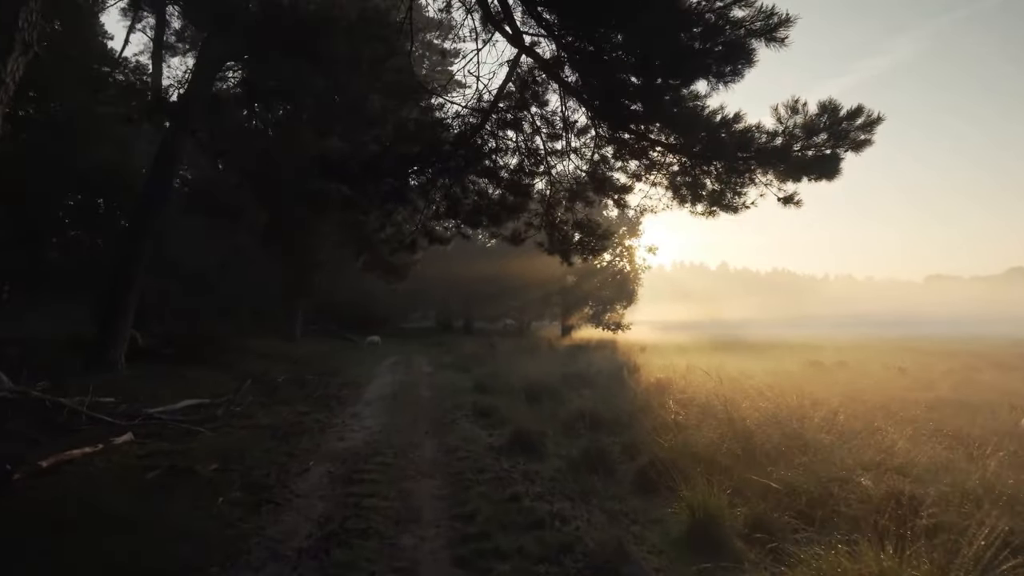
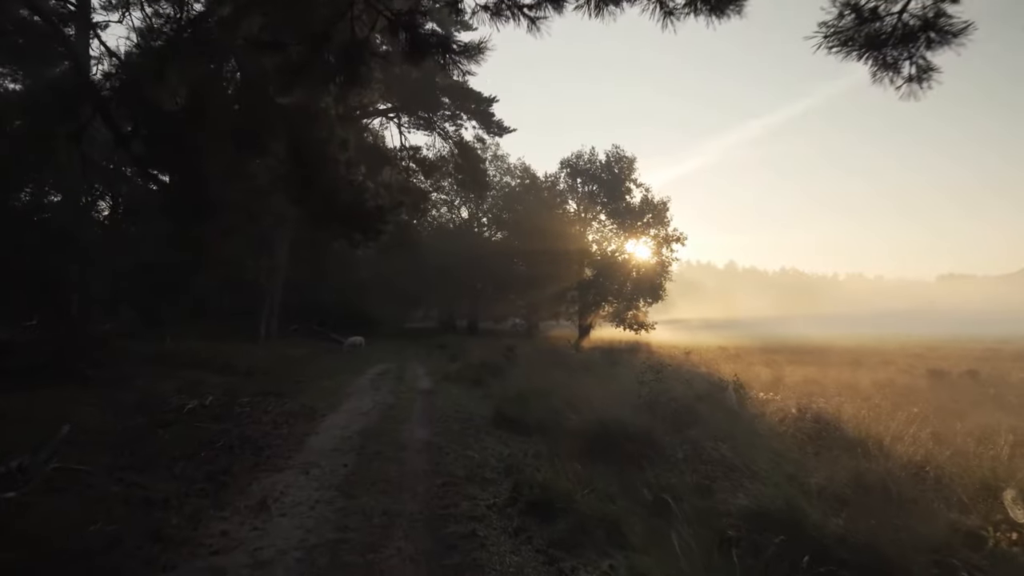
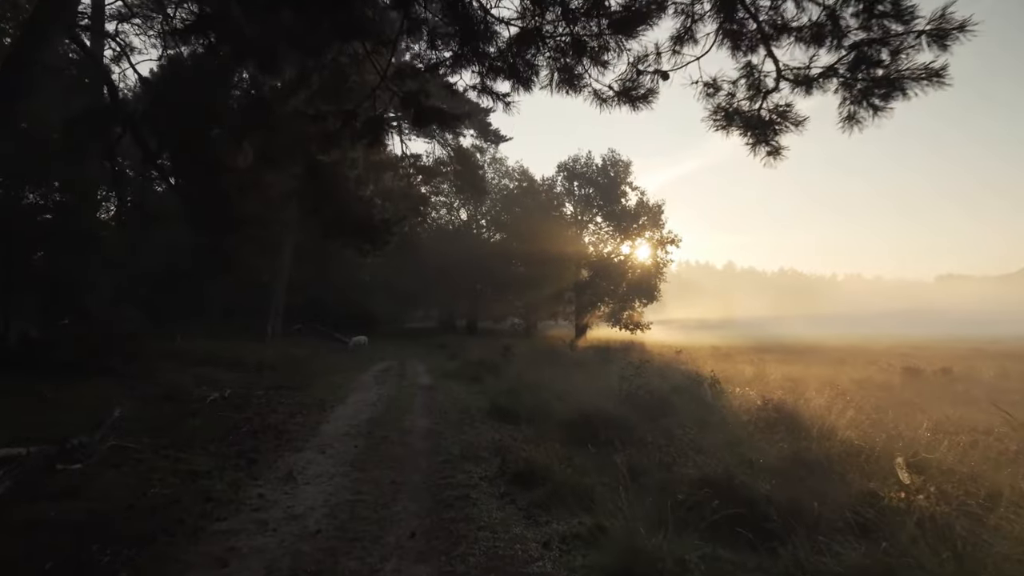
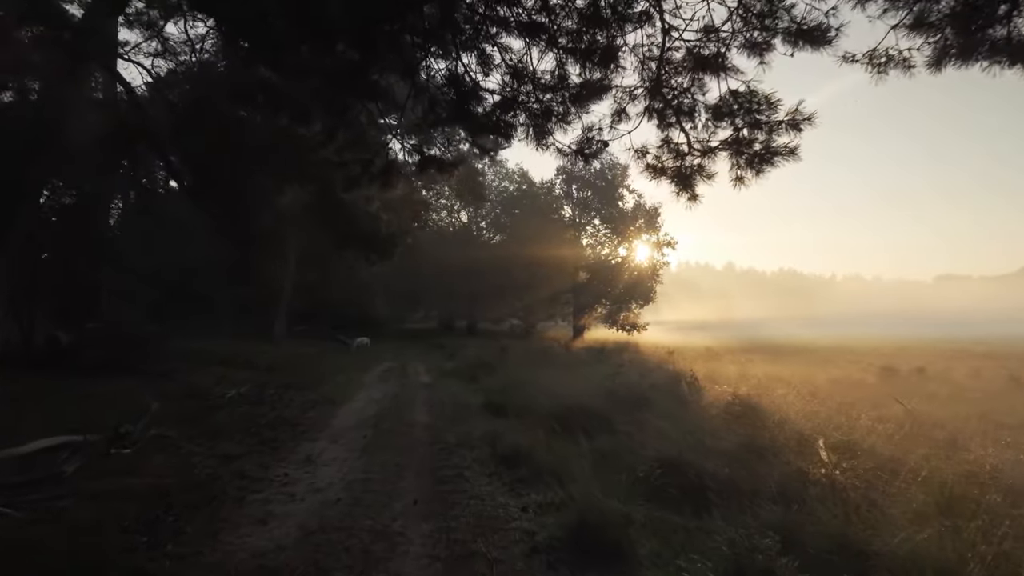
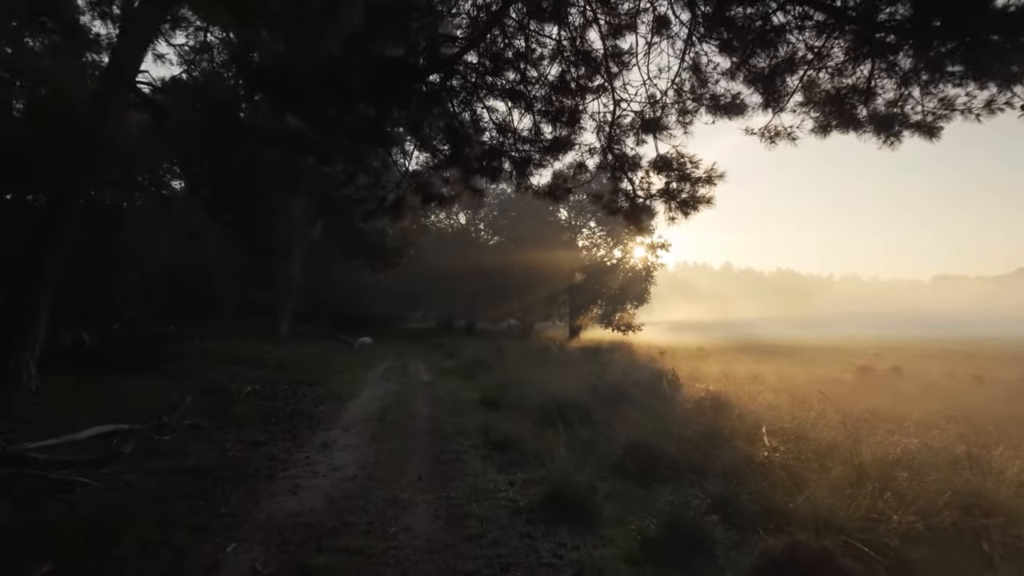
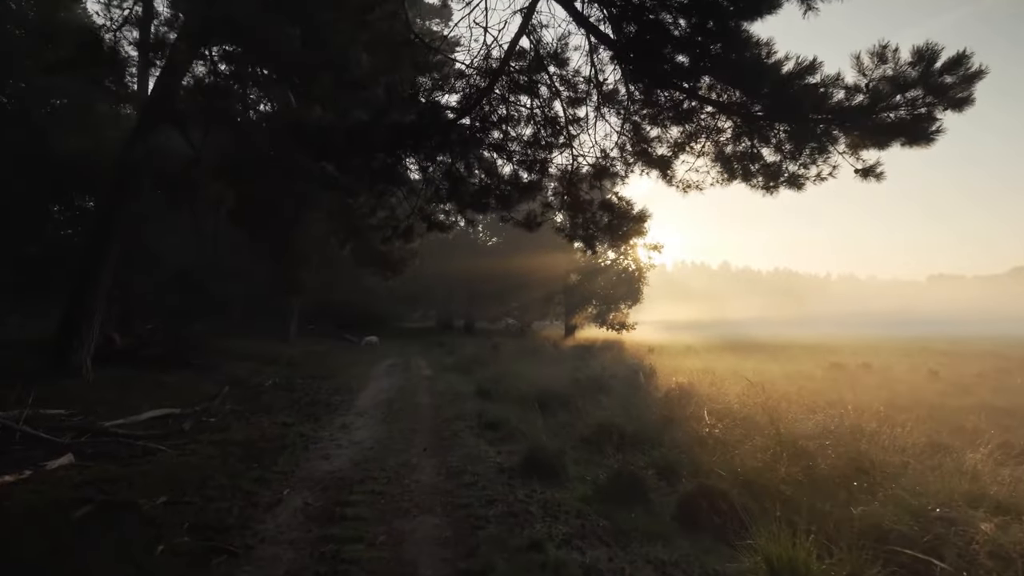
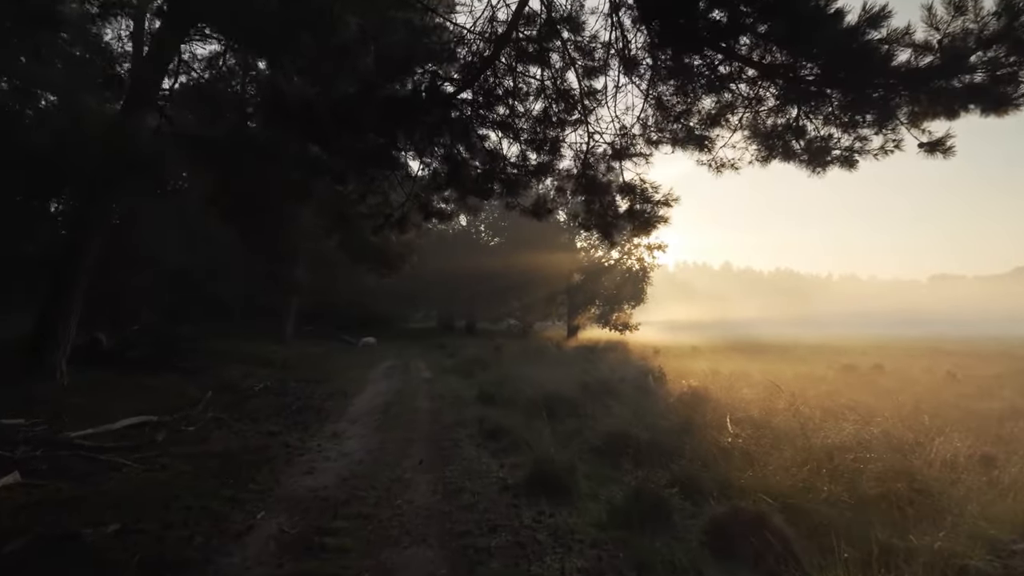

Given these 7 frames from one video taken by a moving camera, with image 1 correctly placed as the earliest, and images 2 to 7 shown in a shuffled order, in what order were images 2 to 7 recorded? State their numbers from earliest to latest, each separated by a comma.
6, 7, 5, 4, 3, 2
